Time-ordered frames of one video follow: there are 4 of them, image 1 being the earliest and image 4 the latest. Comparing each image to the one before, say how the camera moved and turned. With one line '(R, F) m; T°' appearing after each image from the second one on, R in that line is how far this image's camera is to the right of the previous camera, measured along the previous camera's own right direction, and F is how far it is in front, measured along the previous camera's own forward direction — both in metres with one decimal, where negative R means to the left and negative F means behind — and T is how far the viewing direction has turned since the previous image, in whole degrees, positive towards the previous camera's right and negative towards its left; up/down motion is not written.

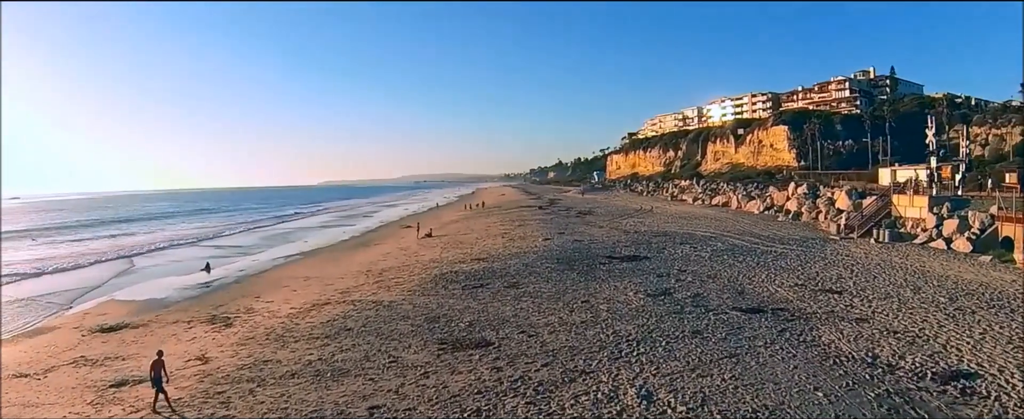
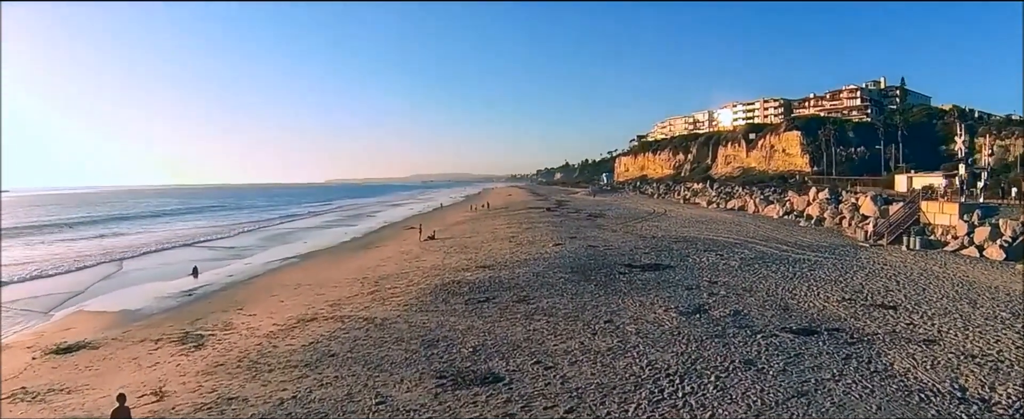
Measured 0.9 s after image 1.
(-0.1, +1.7) m; -1°
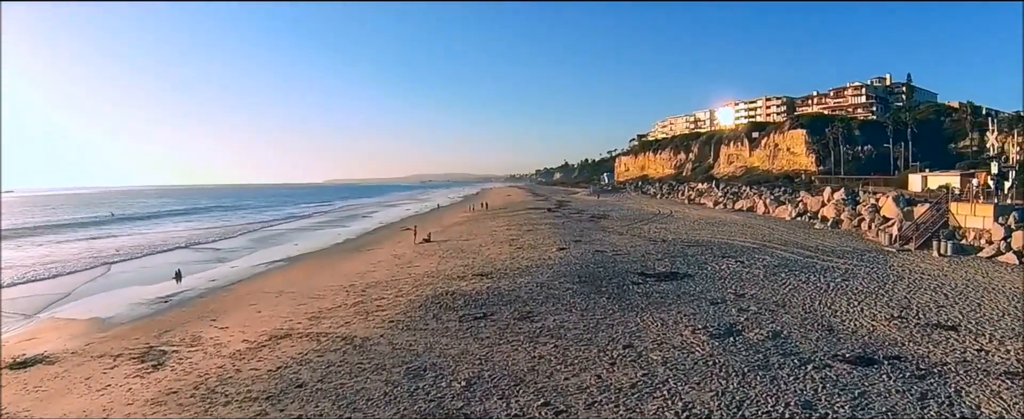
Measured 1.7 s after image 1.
(0.0, +1.7) m; 0°
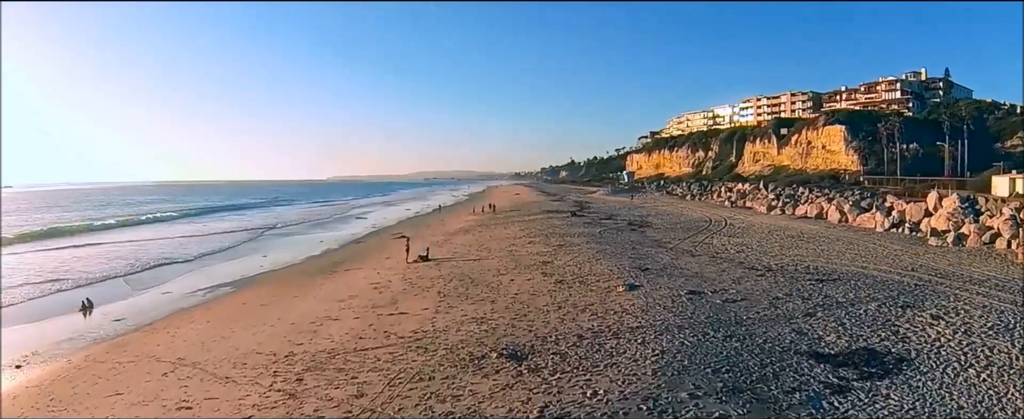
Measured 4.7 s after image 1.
(-0.9, +7.2) m; 0°
